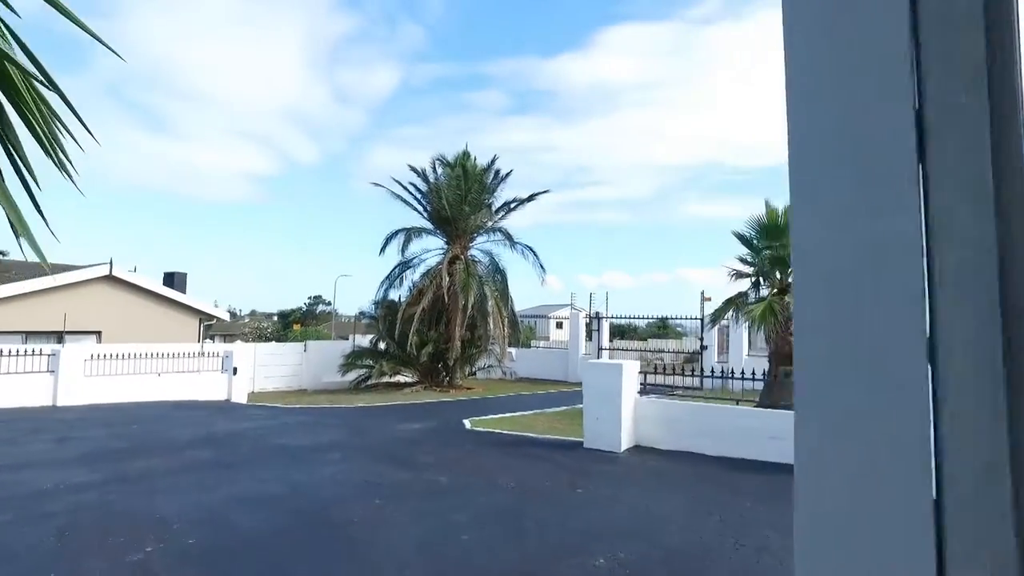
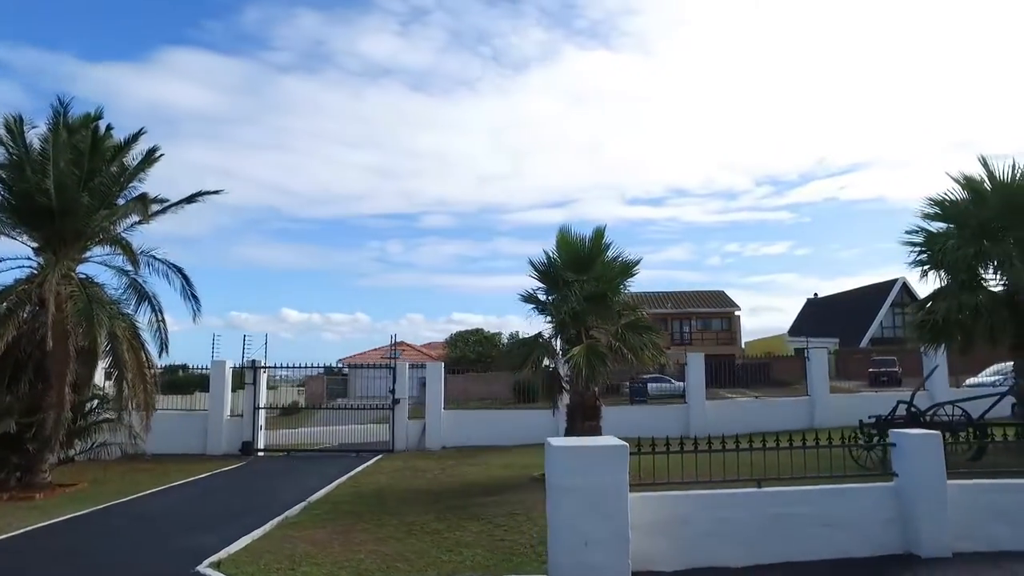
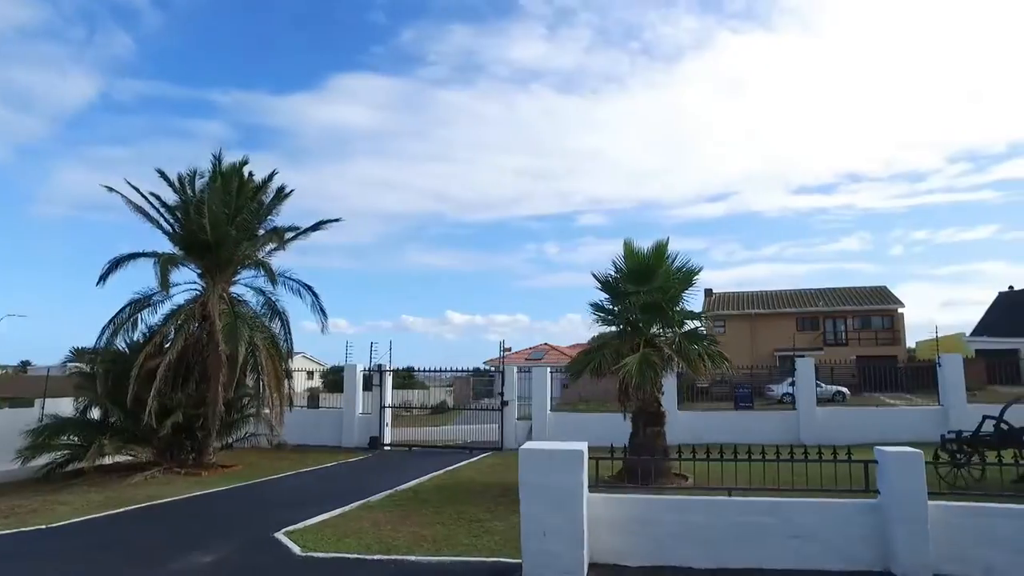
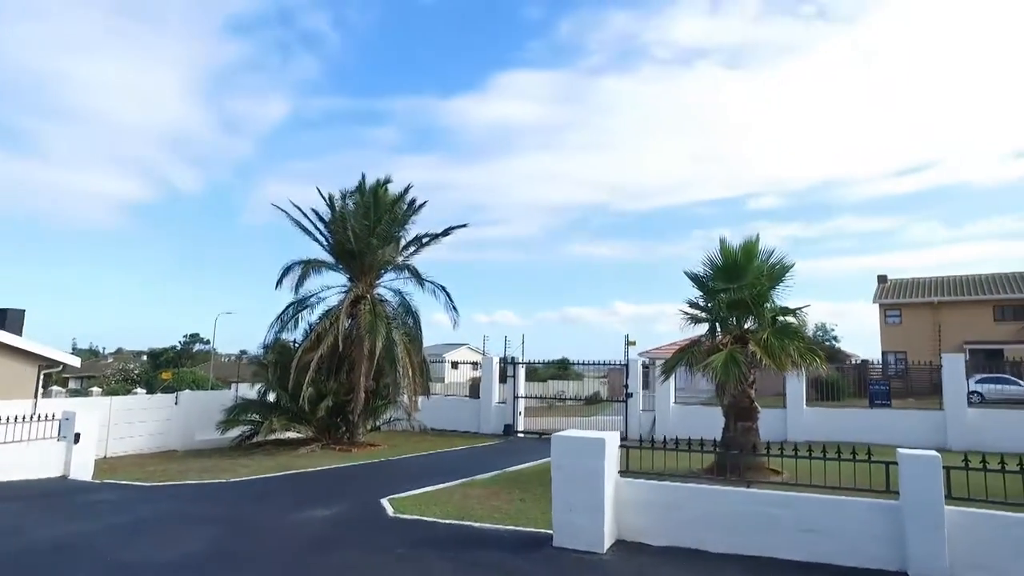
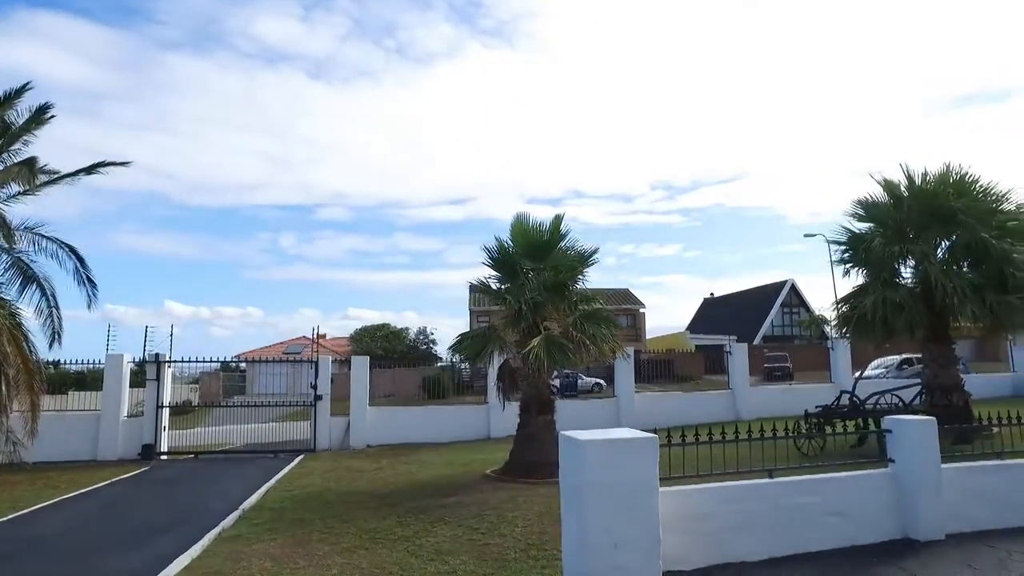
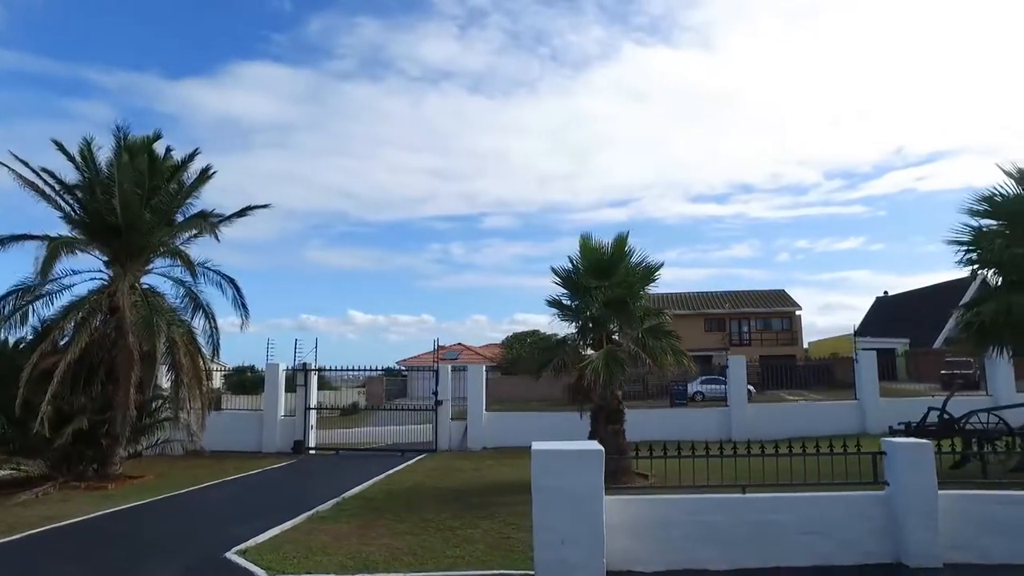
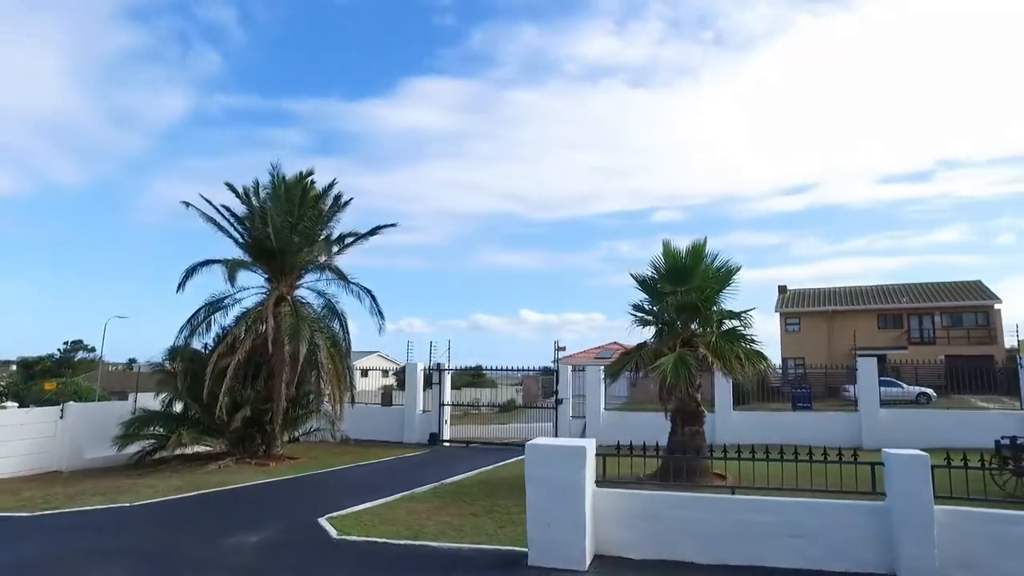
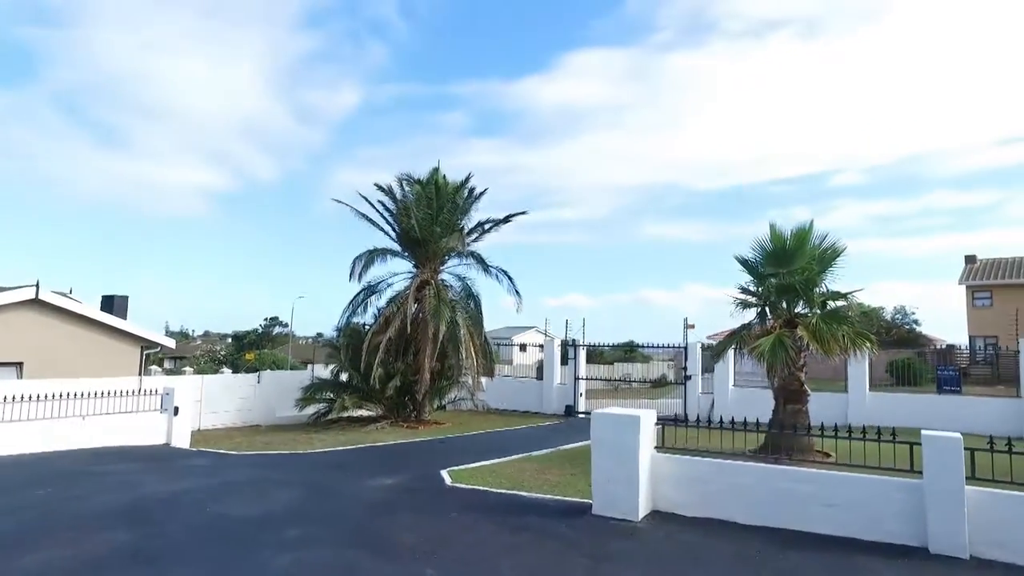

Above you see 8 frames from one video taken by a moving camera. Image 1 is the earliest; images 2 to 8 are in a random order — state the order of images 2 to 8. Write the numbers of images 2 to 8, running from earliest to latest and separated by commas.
8, 4, 7, 3, 6, 2, 5
